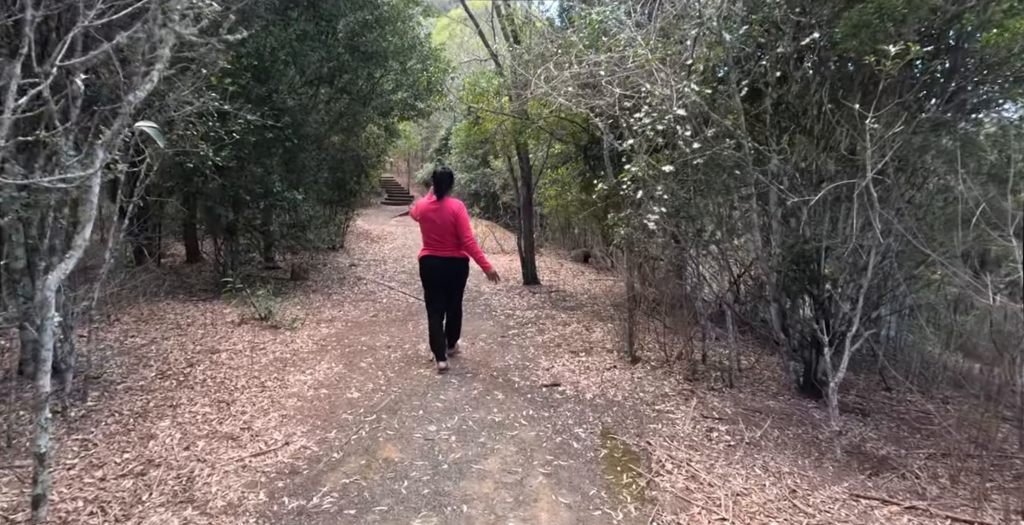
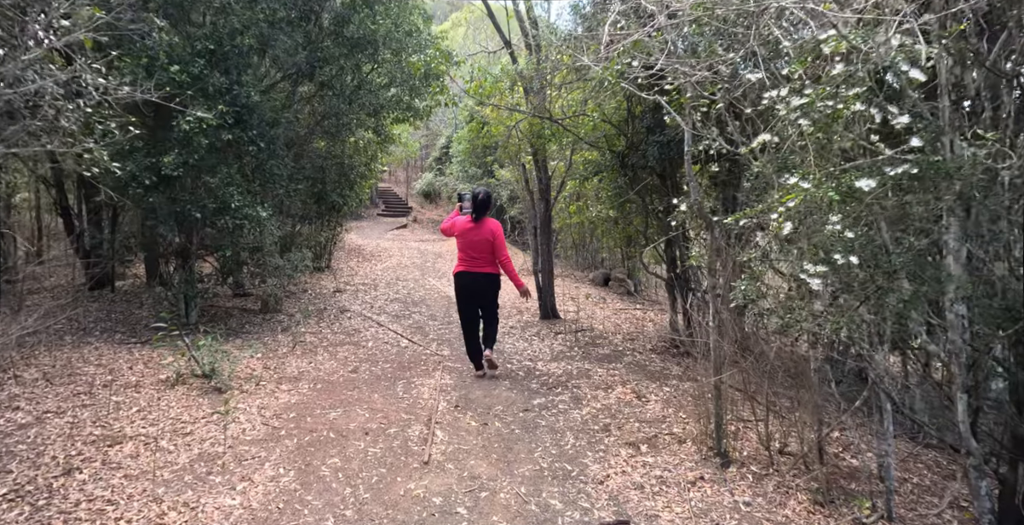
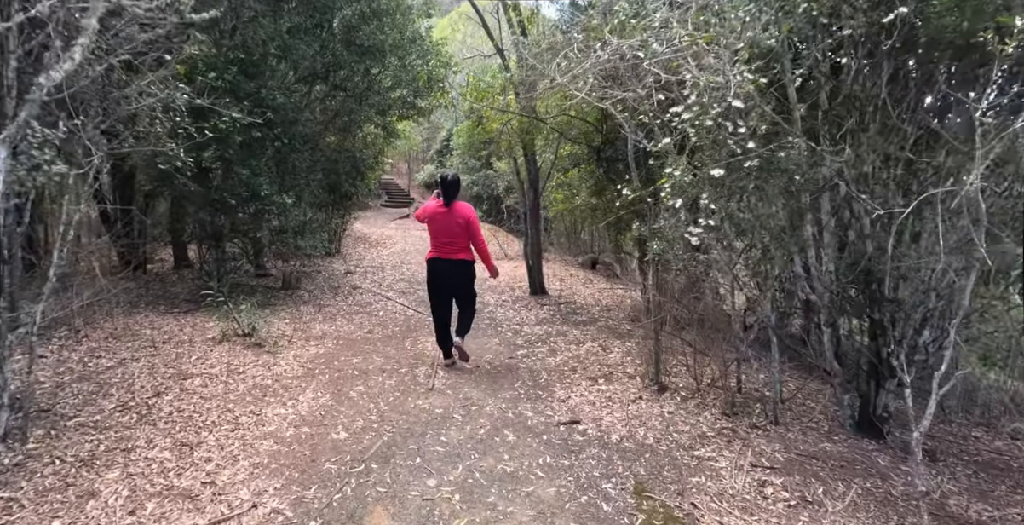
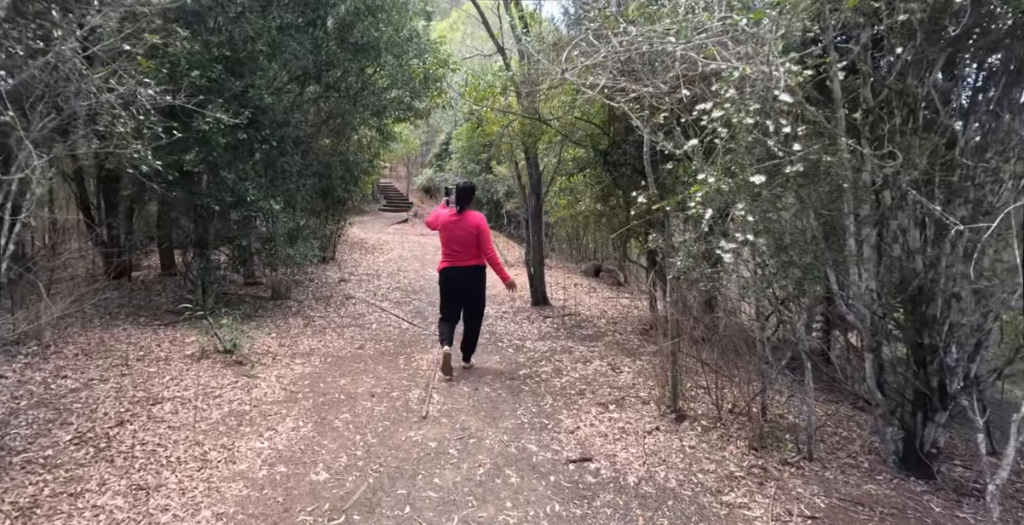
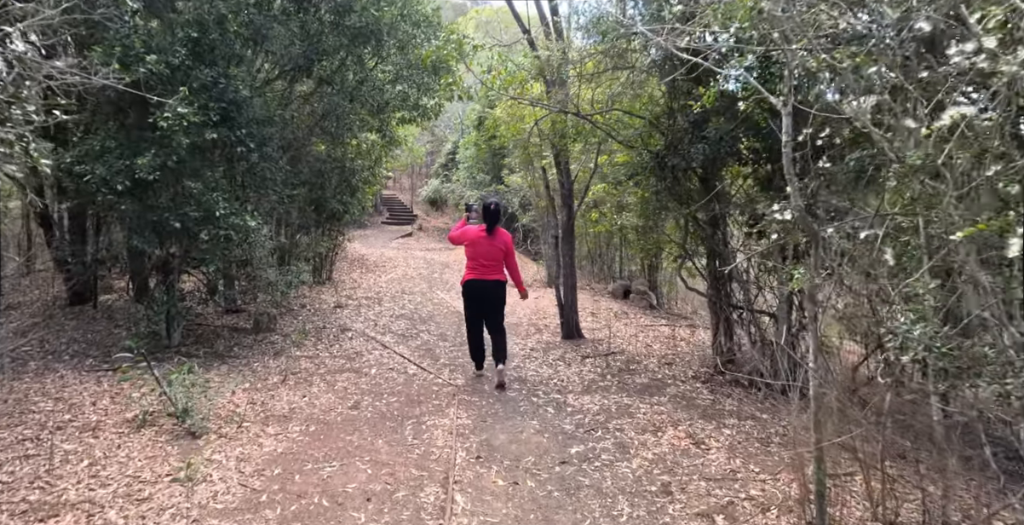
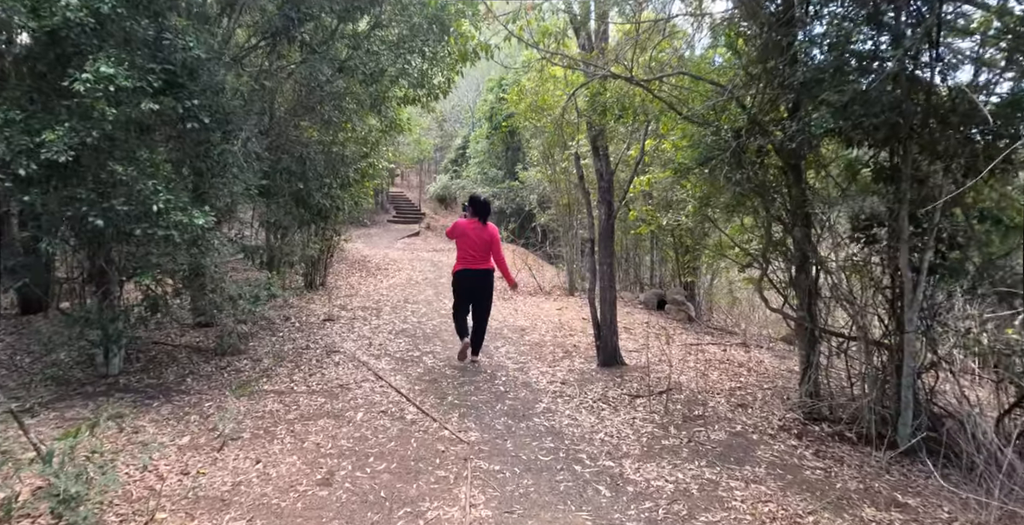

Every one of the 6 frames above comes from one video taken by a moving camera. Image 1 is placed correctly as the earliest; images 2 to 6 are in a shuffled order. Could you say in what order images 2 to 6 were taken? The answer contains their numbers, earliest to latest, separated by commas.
3, 4, 2, 5, 6
